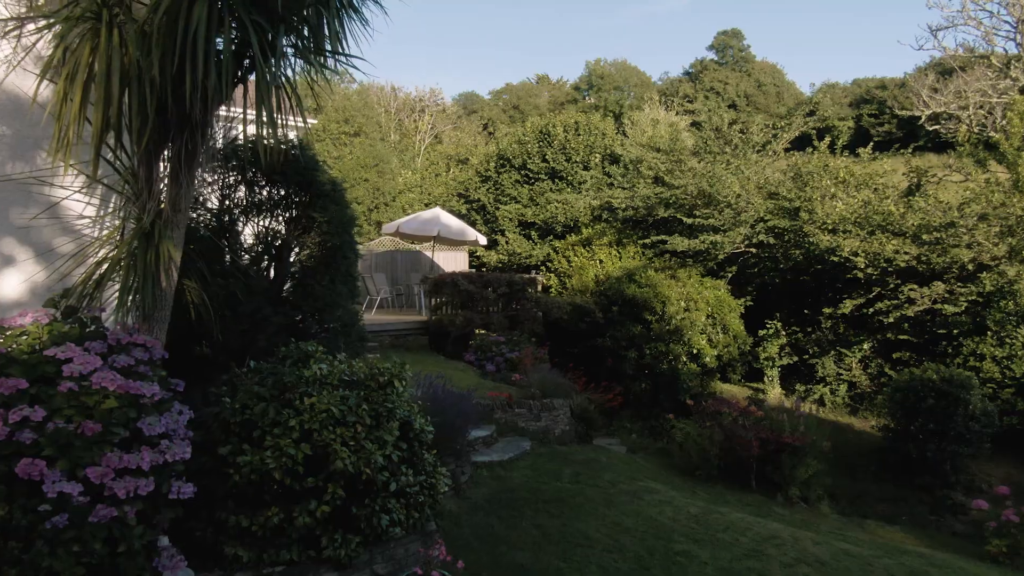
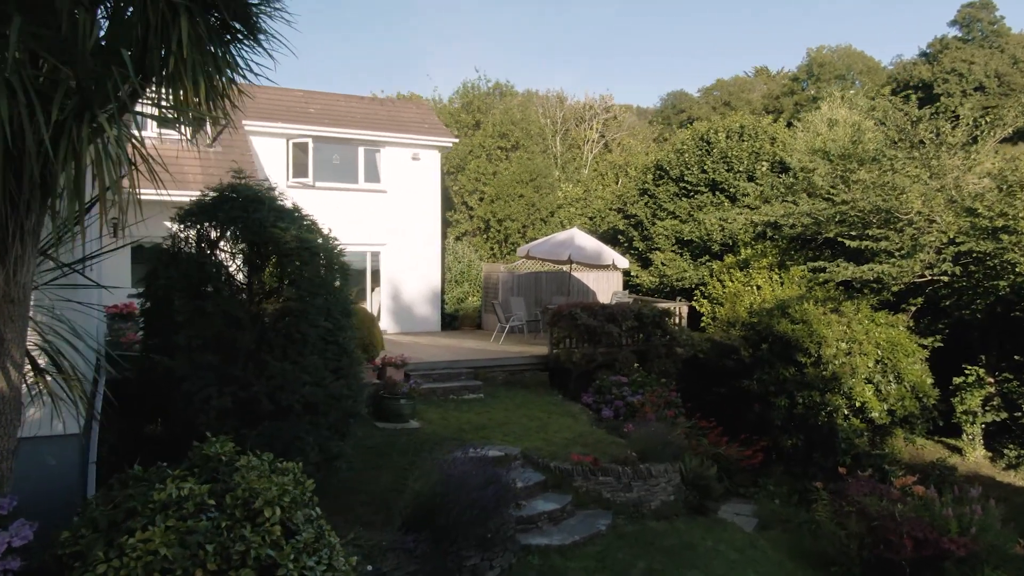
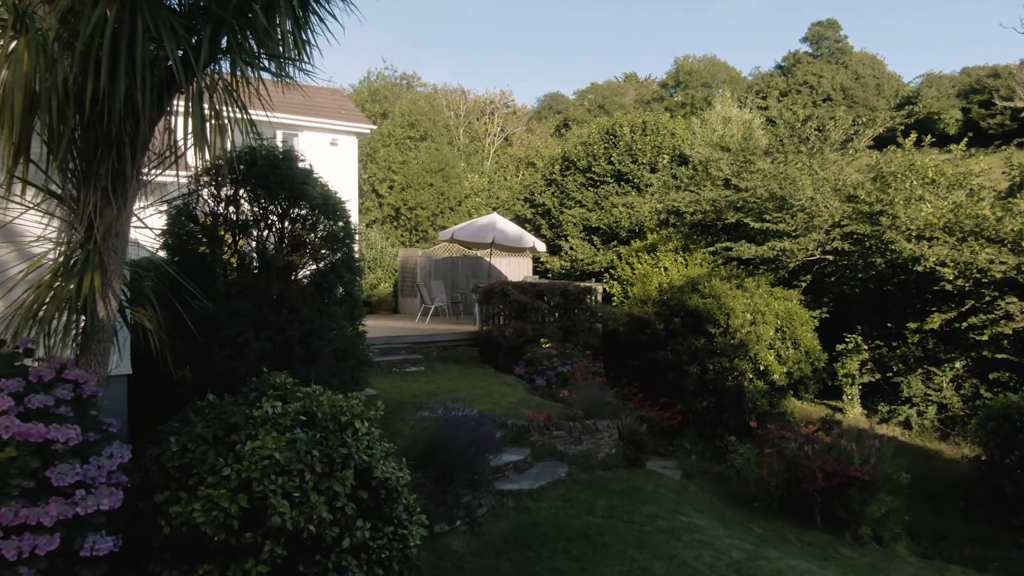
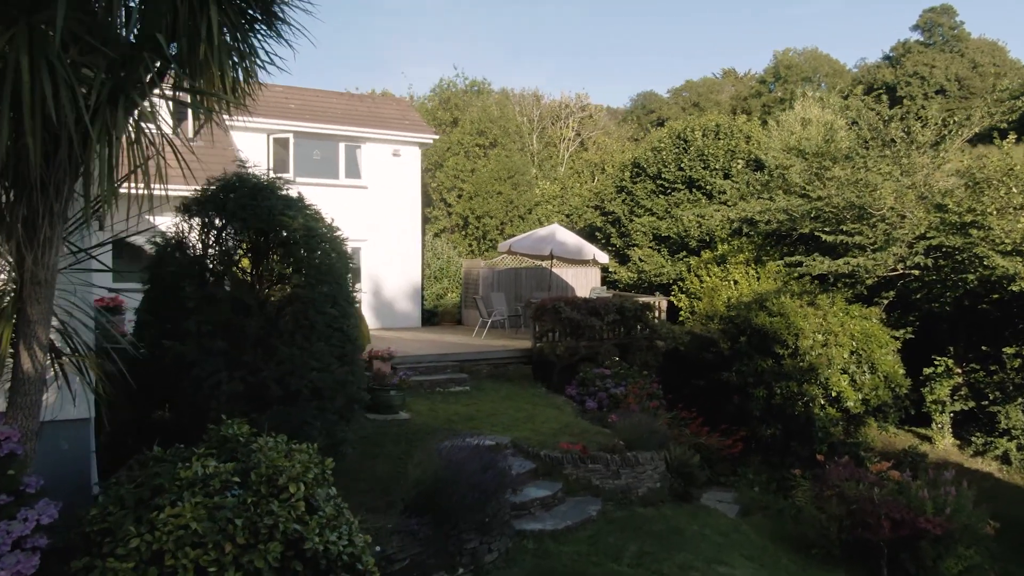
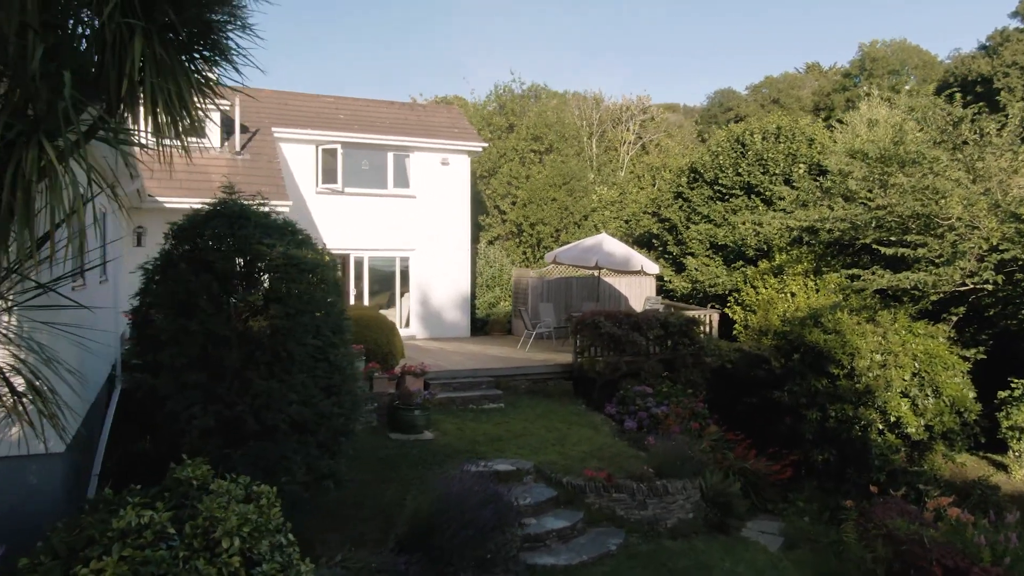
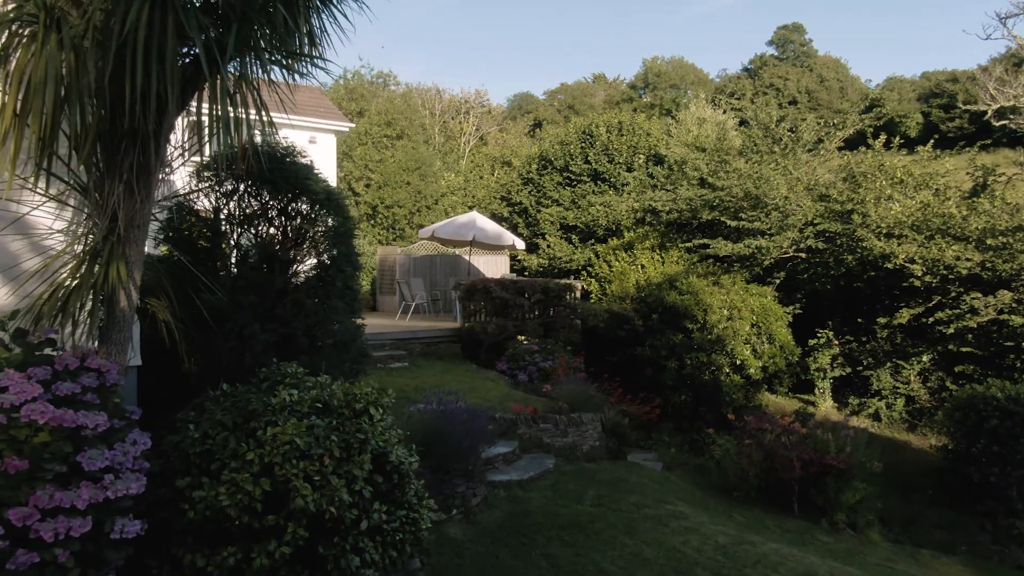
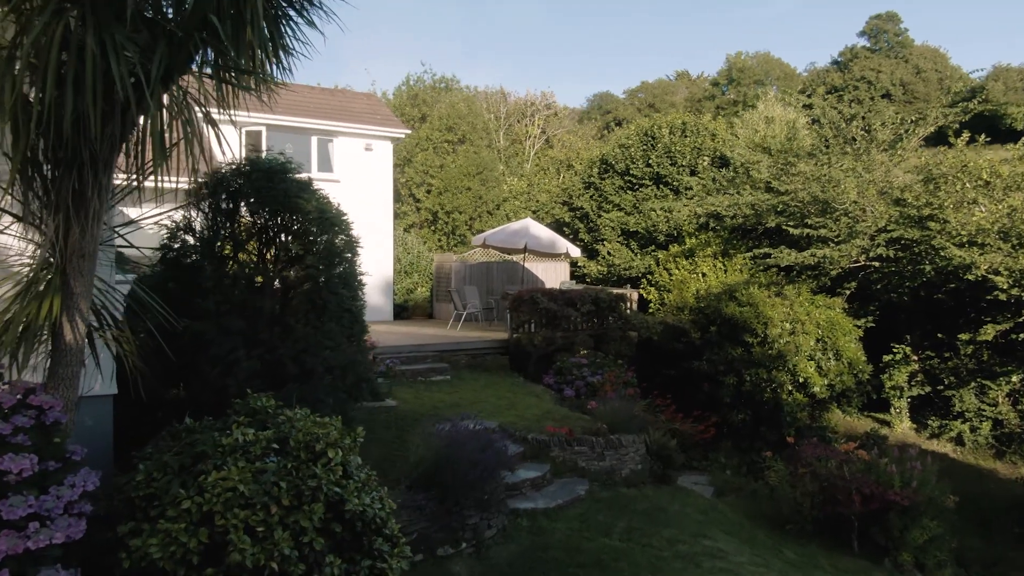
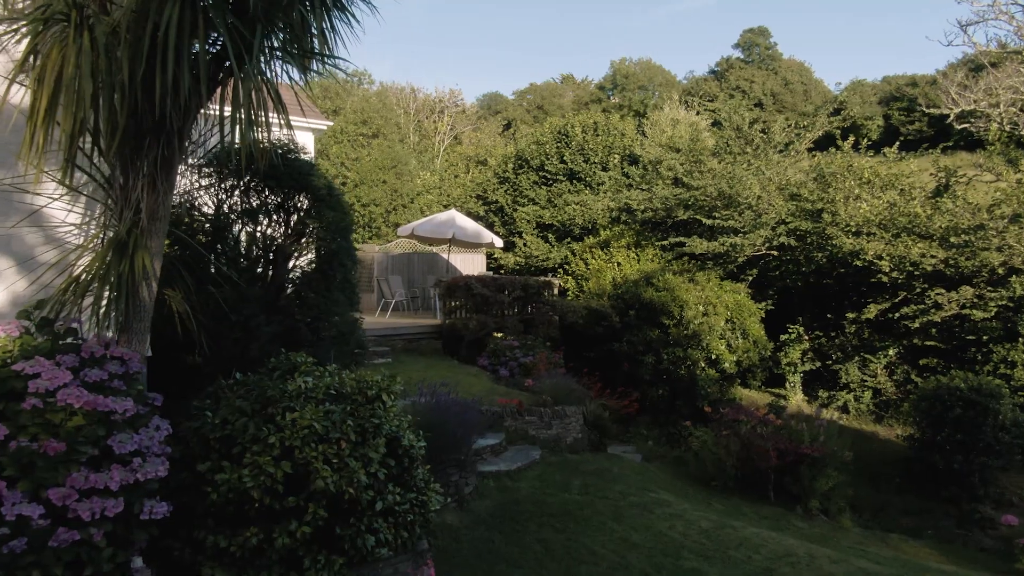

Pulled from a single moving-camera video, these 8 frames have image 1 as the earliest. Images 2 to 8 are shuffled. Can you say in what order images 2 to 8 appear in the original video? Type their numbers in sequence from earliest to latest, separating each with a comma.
8, 6, 3, 7, 4, 2, 5
